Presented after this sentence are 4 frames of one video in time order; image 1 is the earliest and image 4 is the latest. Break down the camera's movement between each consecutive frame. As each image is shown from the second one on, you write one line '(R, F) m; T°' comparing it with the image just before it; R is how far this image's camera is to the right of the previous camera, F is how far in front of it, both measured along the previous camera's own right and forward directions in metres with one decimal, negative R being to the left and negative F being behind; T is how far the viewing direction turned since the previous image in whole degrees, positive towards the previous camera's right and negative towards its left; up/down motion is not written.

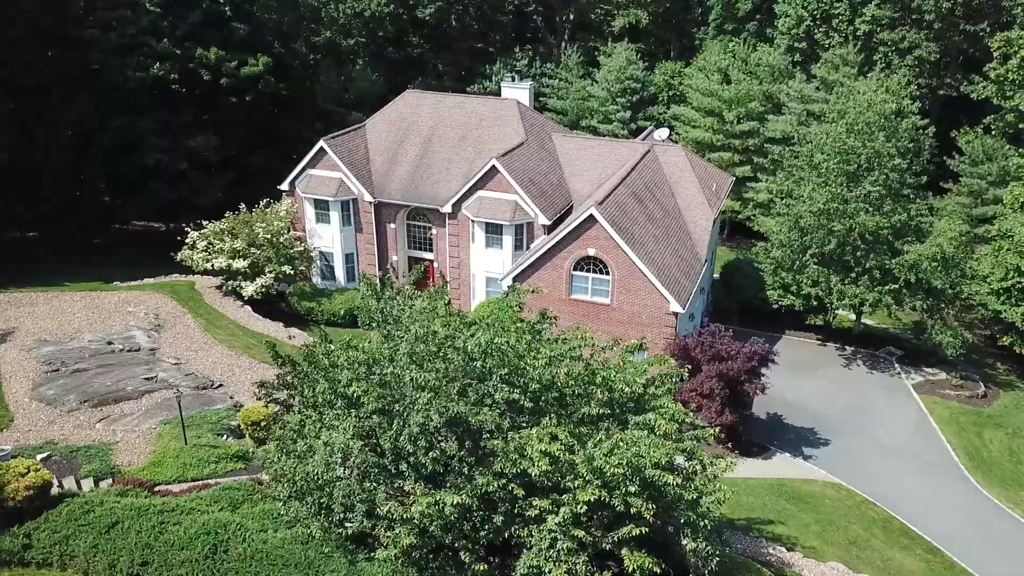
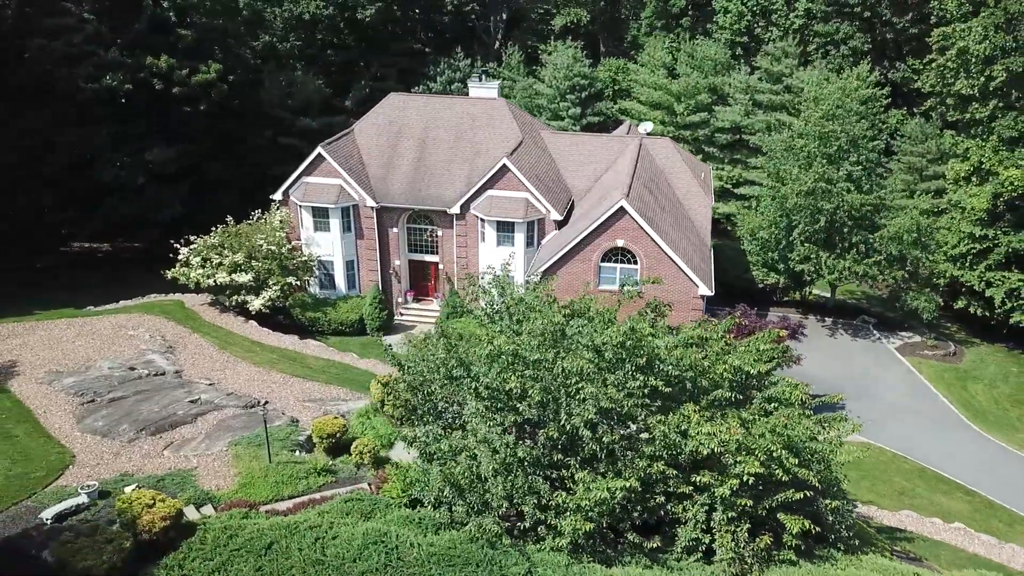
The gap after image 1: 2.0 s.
(-4.6, -0.1) m; +7°
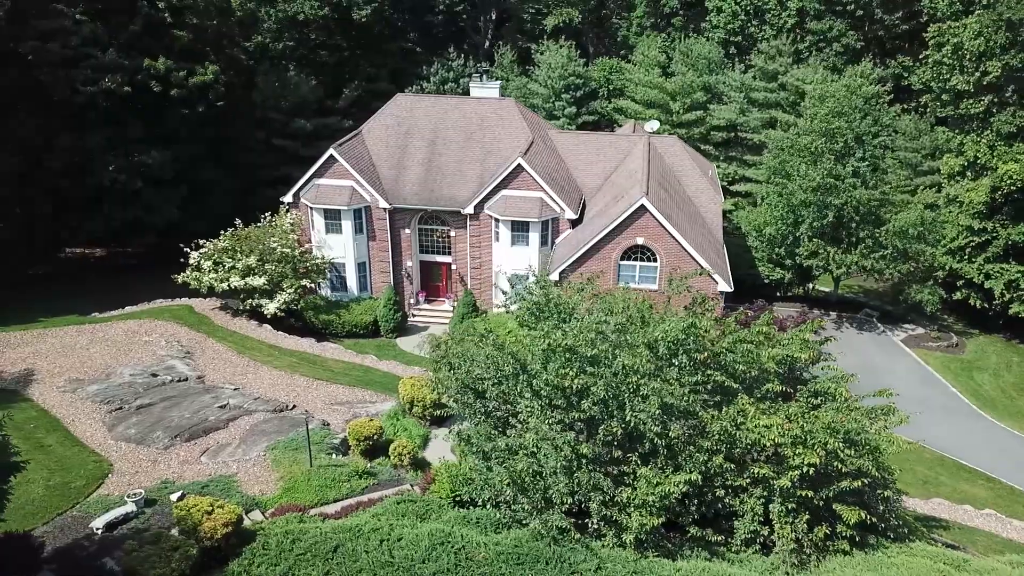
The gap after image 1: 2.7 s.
(-1.6, 0.0) m; +2°
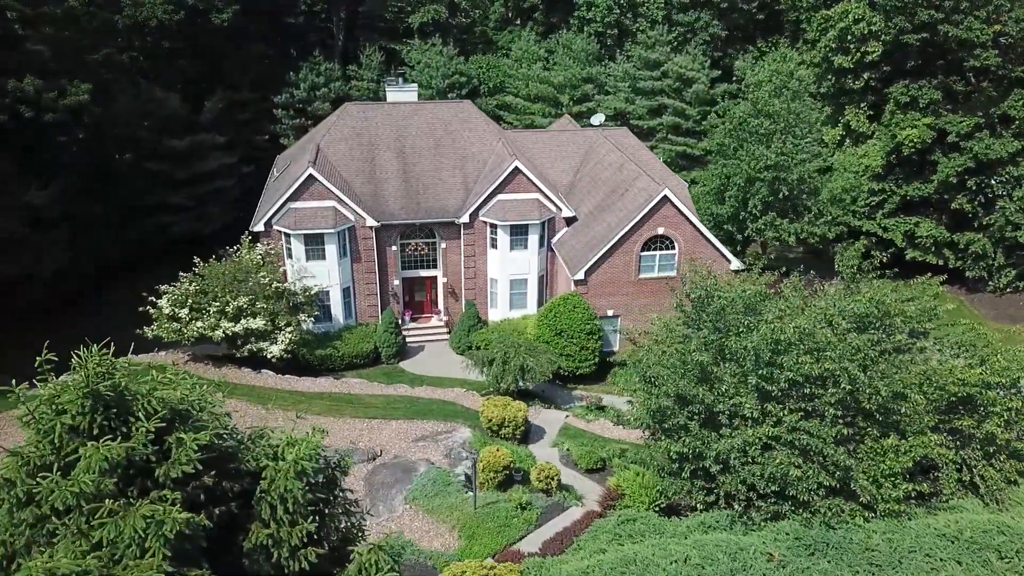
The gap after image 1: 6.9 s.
(-8.2, +1.5) m; +15°
